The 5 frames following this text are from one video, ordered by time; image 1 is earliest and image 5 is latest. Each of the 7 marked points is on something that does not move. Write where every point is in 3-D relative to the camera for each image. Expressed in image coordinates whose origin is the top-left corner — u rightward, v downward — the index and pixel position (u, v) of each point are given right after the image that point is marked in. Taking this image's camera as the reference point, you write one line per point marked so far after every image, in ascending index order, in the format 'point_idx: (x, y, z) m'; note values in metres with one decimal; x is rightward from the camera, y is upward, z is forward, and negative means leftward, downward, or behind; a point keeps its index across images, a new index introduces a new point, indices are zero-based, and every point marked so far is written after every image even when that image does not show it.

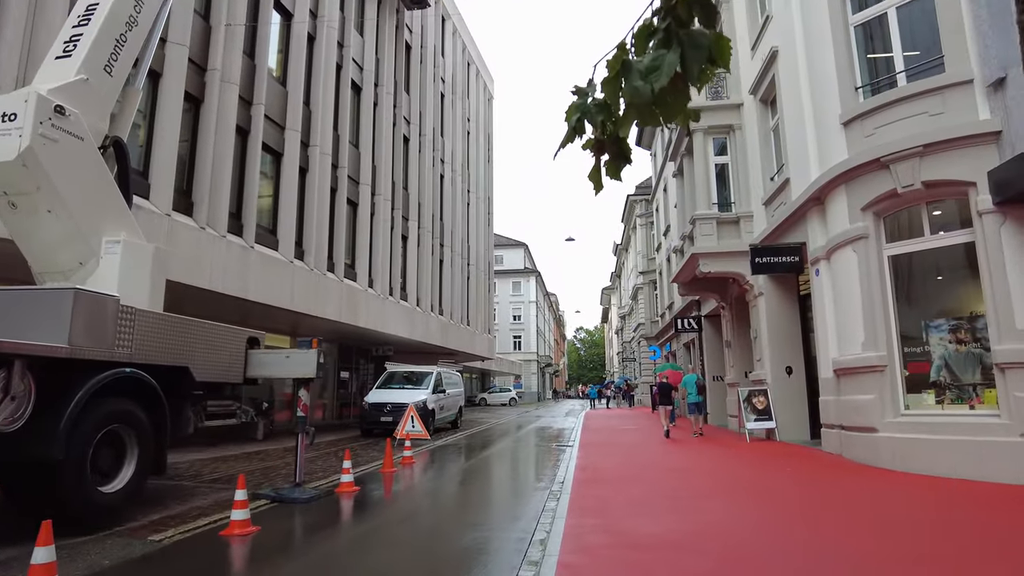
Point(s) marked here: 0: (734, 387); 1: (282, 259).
0: (+5.7, -2.5, +16.9) m
1: (-5.0, +0.6, +14.4) m
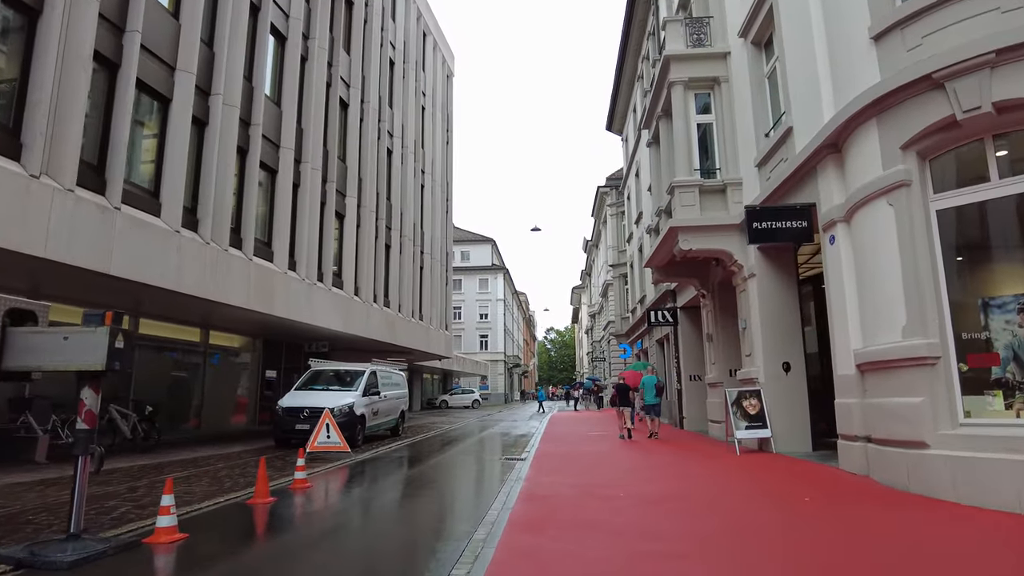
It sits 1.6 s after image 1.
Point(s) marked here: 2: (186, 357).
0: (+4.5, -2.2, +14.5) m
1: (-6.0, +1.1, +11.5) m
2: (-8.2, -1.7, +16.8) m
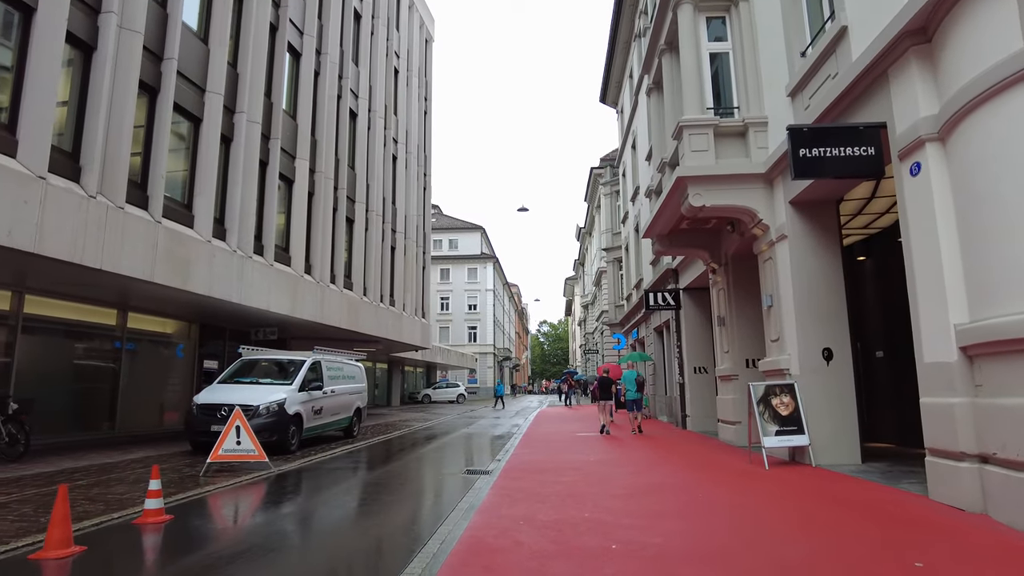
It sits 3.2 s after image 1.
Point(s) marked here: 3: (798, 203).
0: (+3.9, -1.6, +11.9) m
1: (-6.6, +1.6, +8.8) m
2: (-8.8, -1.2, +14.1) m
3: (+4.0, +1.2, +9.3) m
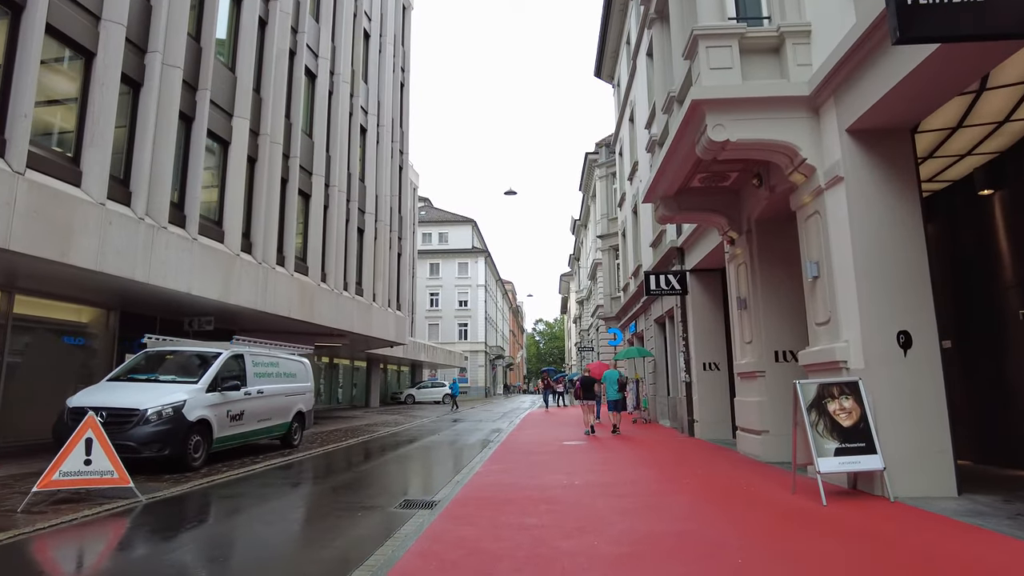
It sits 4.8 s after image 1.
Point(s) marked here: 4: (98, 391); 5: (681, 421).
0: (+3.4, -1.3, +9.4) m
1: (-7.0, +2.0, +6.2) m
2: (-9.3, -0.8, +11.5) m
3: (+3.5, +1.6, +6.7) m
4: (-5.7, -1.4, +9.3) m
5: (+3.7, -2.9, +14.5) m
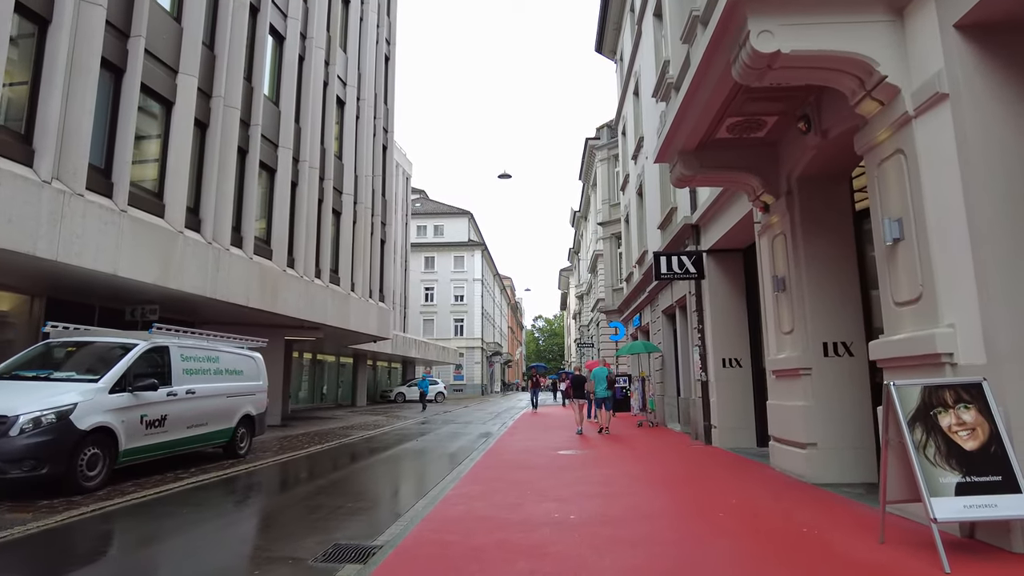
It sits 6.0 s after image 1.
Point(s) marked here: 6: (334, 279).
0: (+3.2, -1.0, +7.4) m
1: (-7.3, +2.3, +4.2) m
2: (-9.6, -0.5, +9.5) m
3: (+3.2, +1.8, +4.7) m
4: (-6.0, -1.1, +7.4) m
5: (+3.5, -2.6, +12.5) m
6: (-5.1, +0.3, +19.1) m
